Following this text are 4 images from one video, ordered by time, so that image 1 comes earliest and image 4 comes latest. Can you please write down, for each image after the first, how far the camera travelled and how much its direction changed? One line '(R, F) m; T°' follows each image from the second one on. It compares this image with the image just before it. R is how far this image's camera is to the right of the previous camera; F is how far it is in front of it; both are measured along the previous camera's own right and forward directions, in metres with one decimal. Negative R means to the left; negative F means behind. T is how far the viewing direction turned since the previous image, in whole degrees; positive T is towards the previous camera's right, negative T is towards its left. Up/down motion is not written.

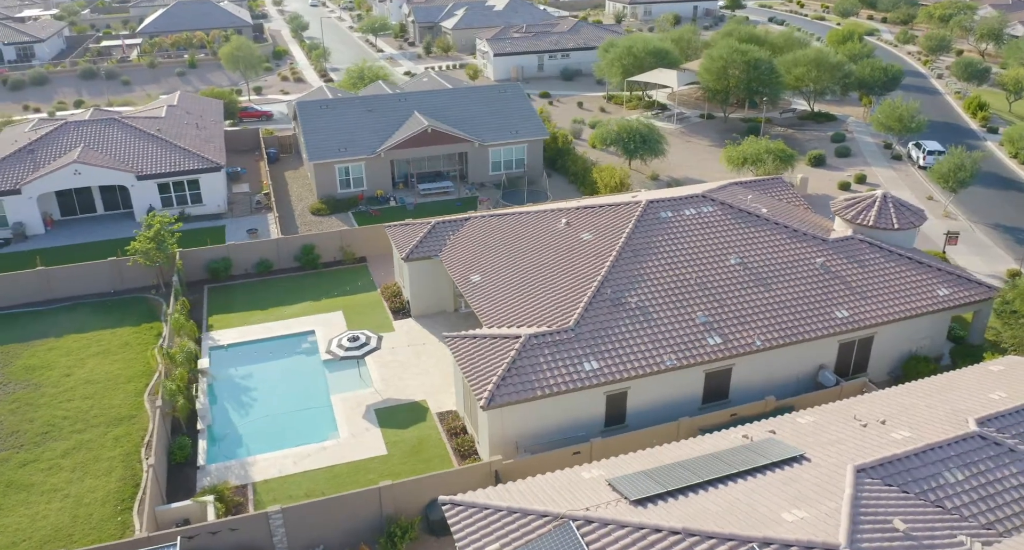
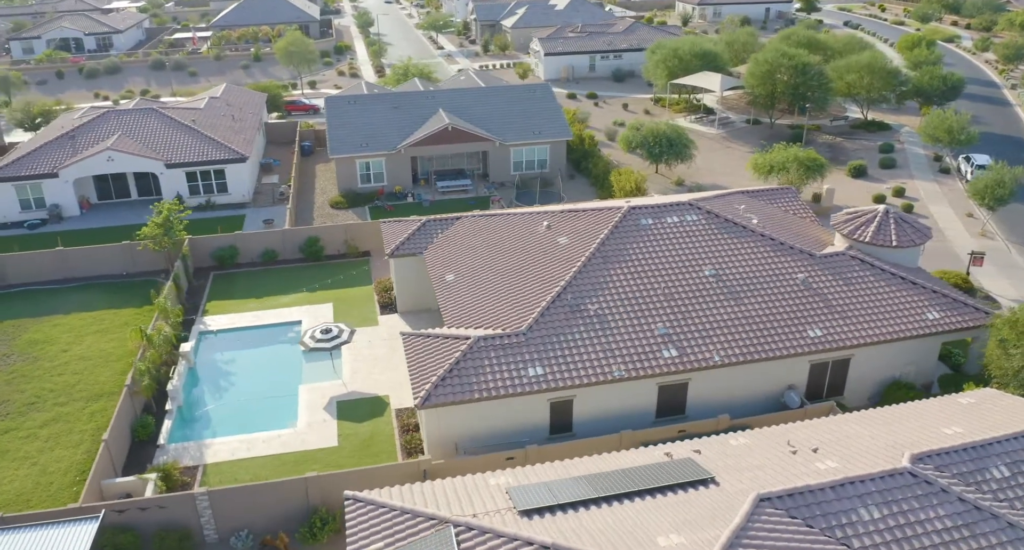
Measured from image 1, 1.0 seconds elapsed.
(+3.7, +0.3) m; -6°
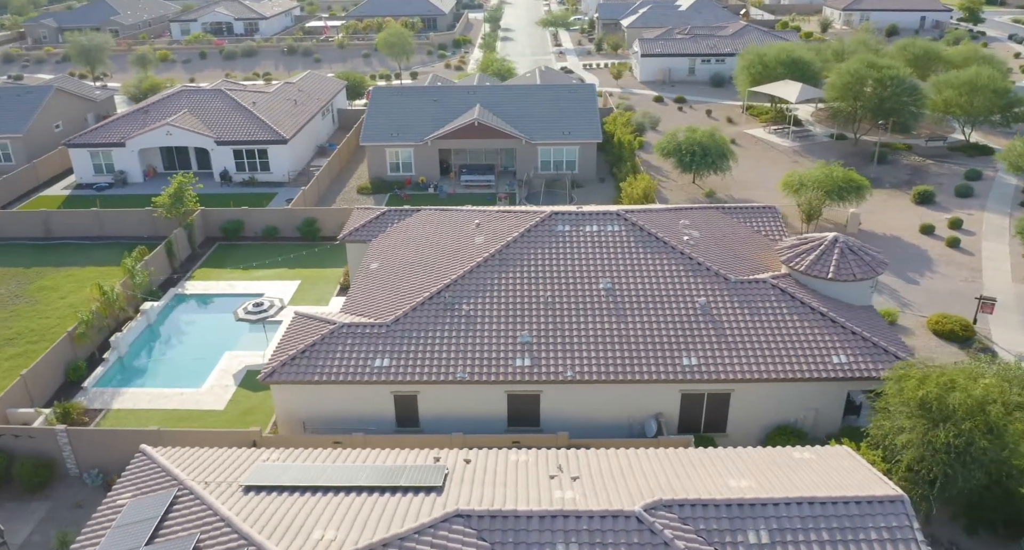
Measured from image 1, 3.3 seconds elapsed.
(+8.8, +0.8) m; -12°
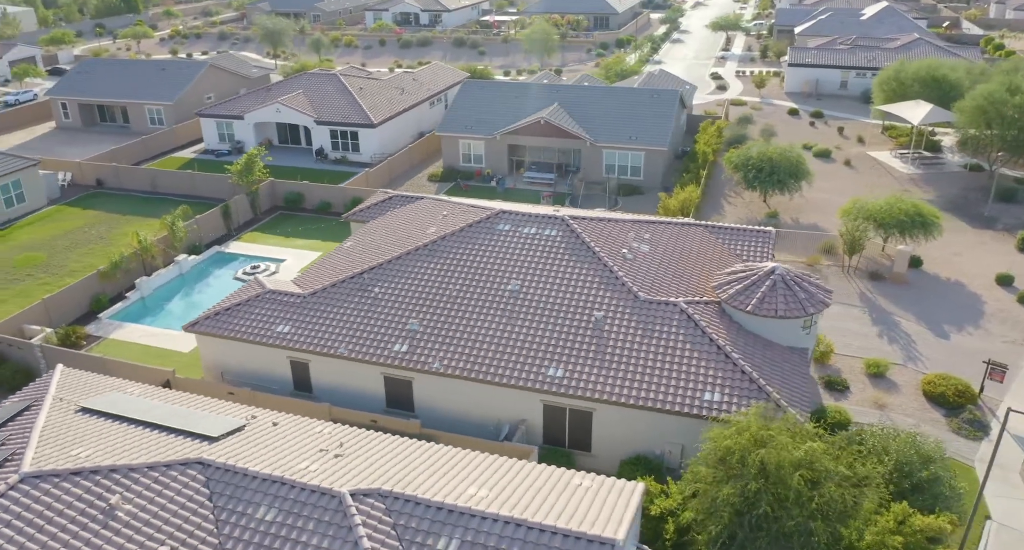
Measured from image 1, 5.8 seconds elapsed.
(+9.4, +0.8) m; -16°
